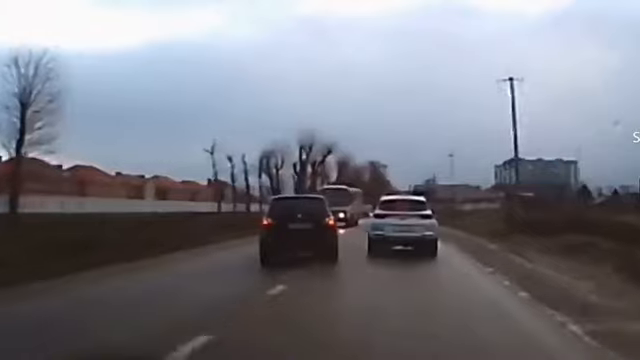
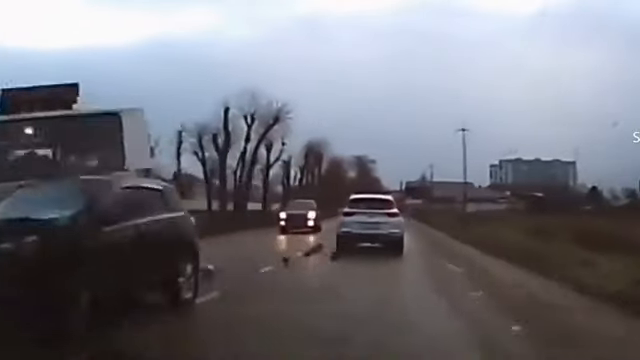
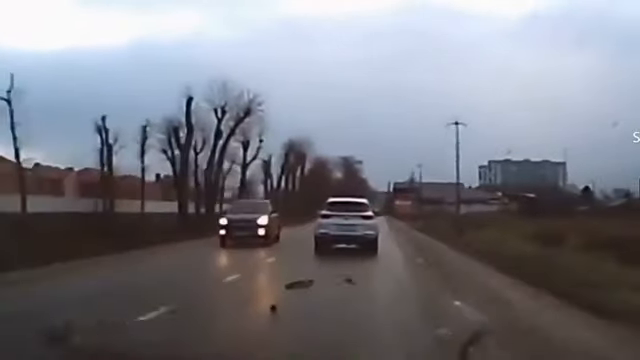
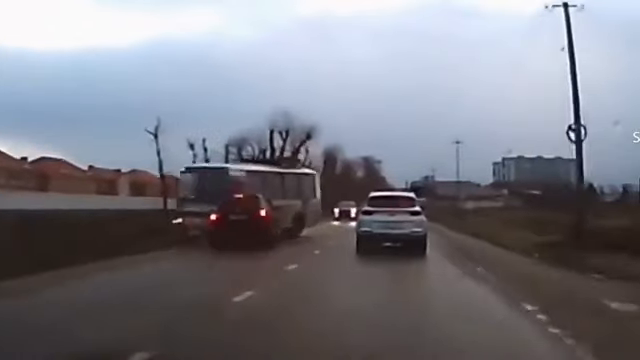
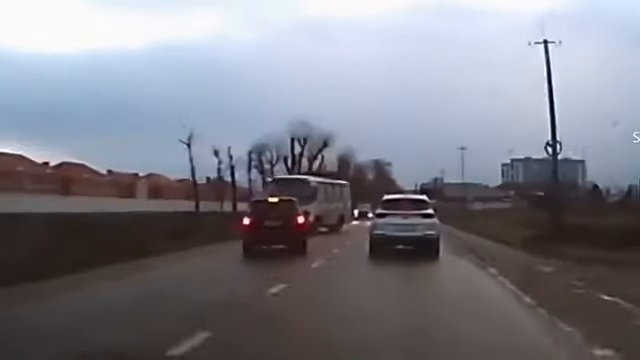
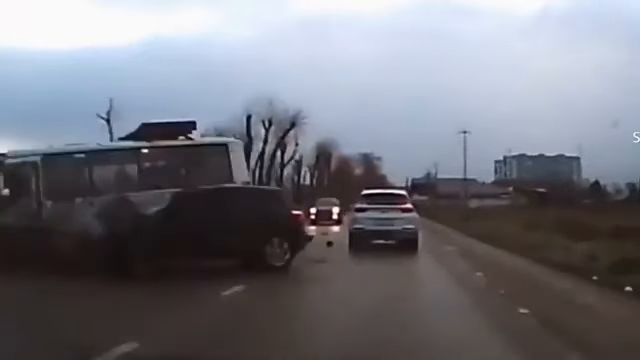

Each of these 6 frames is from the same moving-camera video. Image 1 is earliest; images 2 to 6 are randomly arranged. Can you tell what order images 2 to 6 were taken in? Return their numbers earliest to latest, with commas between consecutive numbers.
4, 2, 3, 5, 6
